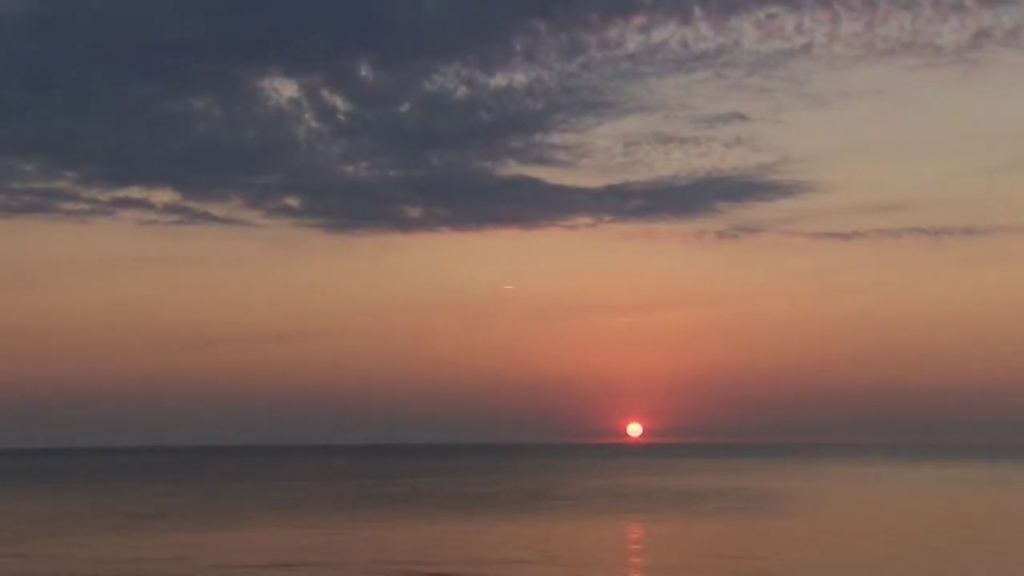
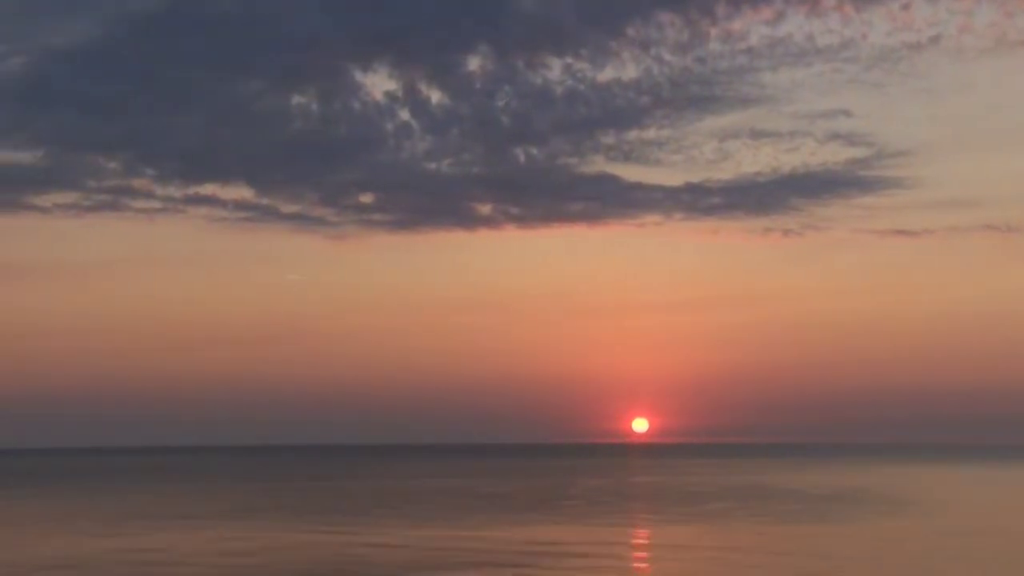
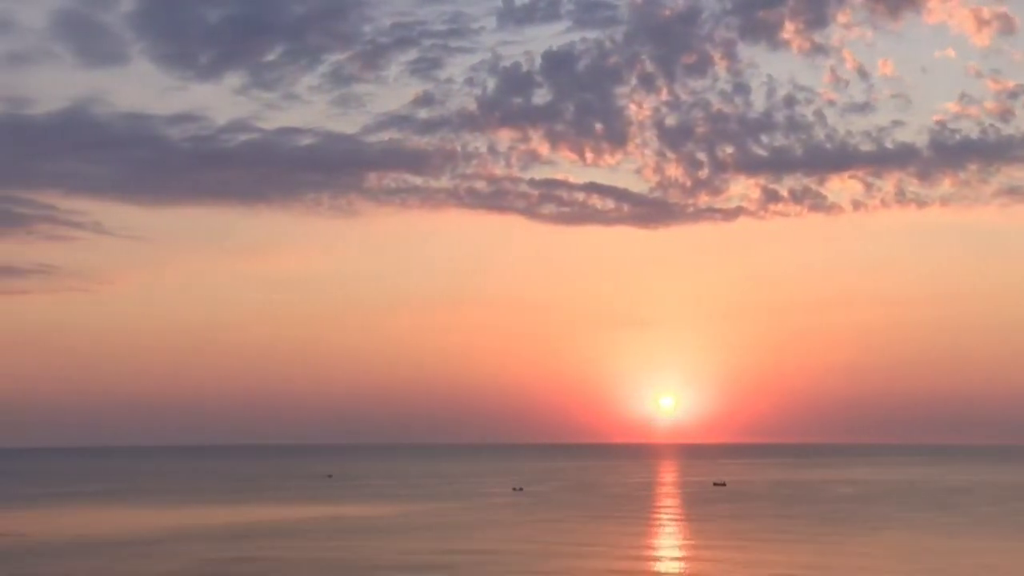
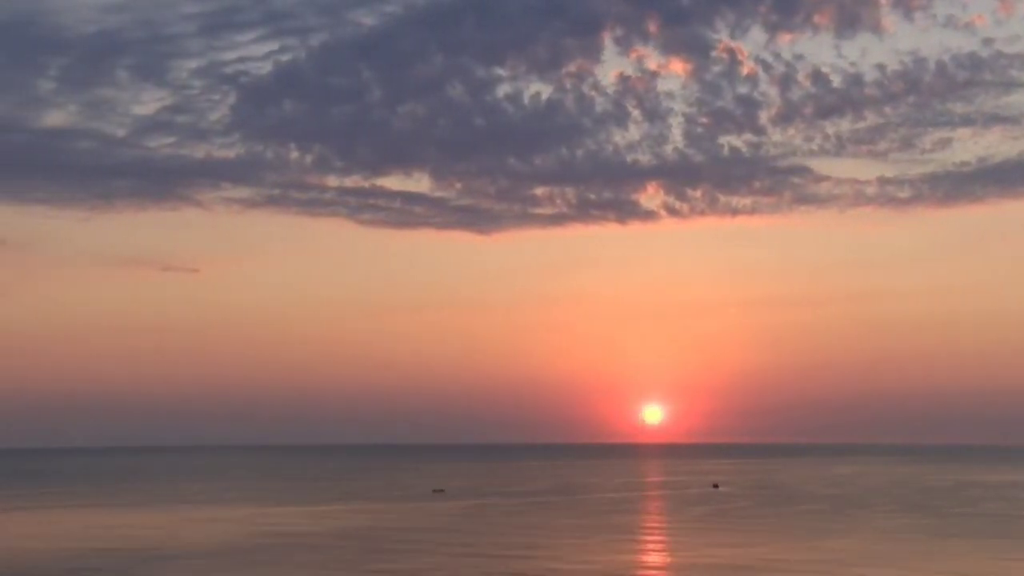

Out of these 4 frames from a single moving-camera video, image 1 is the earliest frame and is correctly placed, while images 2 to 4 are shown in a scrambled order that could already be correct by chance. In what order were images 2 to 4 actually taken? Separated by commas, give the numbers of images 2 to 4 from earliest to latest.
2, 4, 3
